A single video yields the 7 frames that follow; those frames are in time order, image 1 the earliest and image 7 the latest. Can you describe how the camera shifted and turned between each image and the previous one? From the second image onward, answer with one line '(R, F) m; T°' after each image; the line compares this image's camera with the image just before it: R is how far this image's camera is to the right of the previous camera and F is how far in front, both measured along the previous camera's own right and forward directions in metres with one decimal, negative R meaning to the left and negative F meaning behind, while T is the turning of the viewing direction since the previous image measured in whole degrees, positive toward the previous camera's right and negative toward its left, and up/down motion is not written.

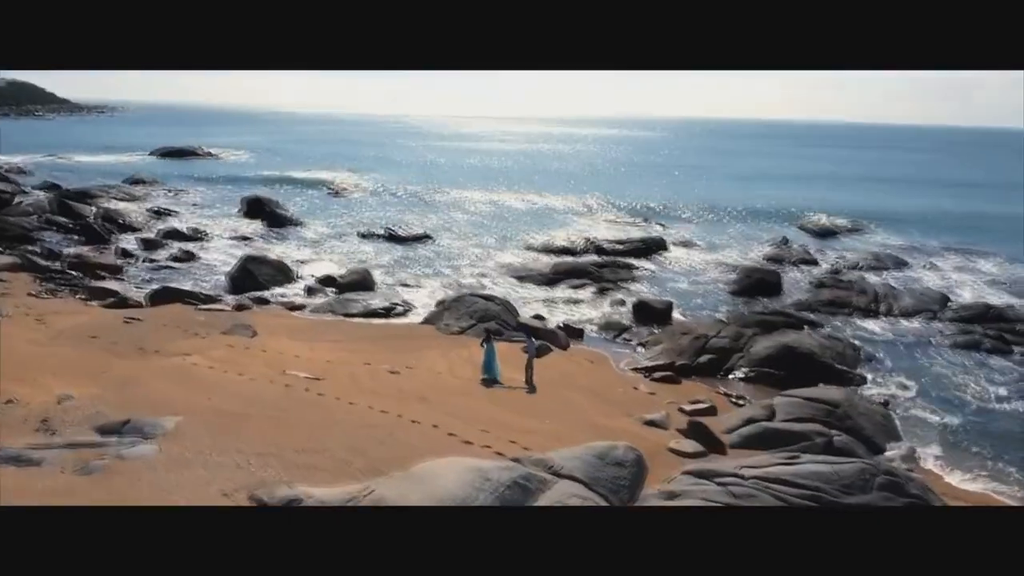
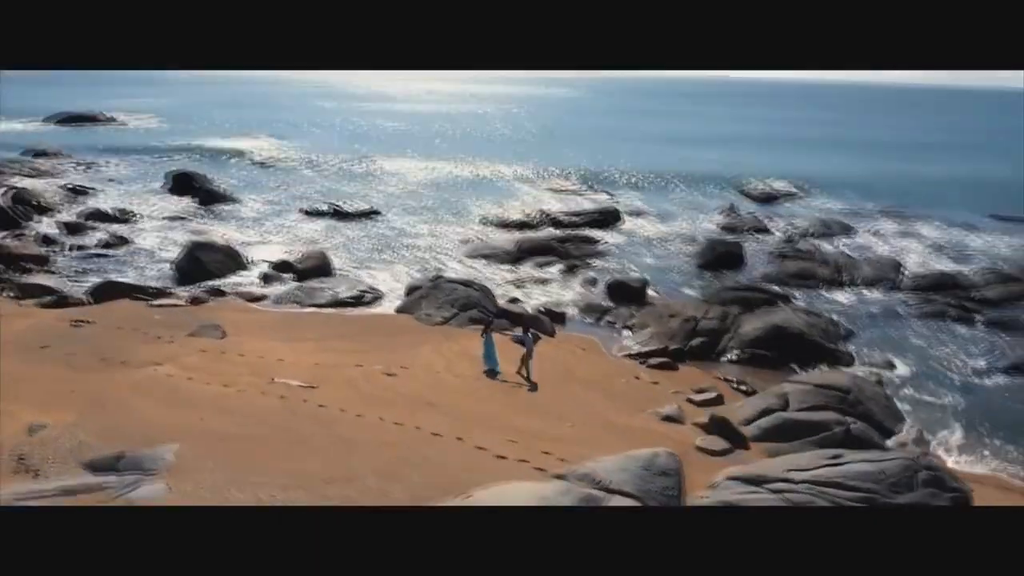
(-1.2, +0.6) m; +6°
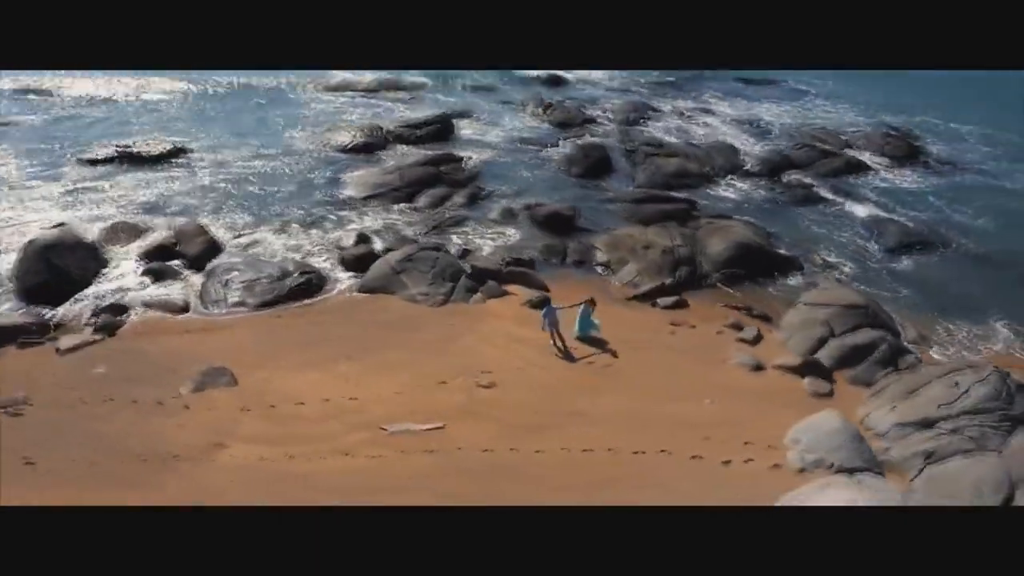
(-5.1, +2.0) m; +24°
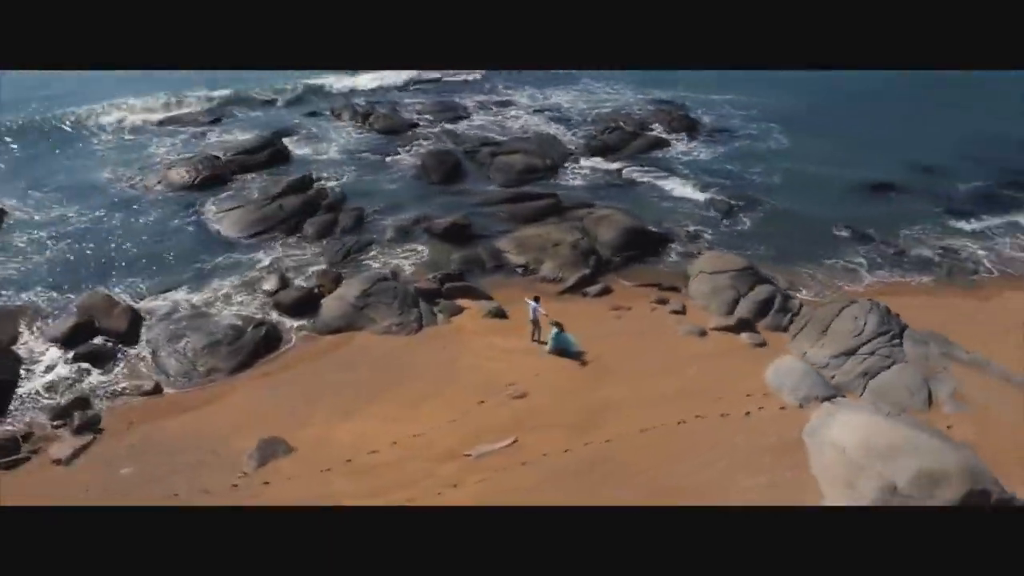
(-3.9, -0.5) m; +20°
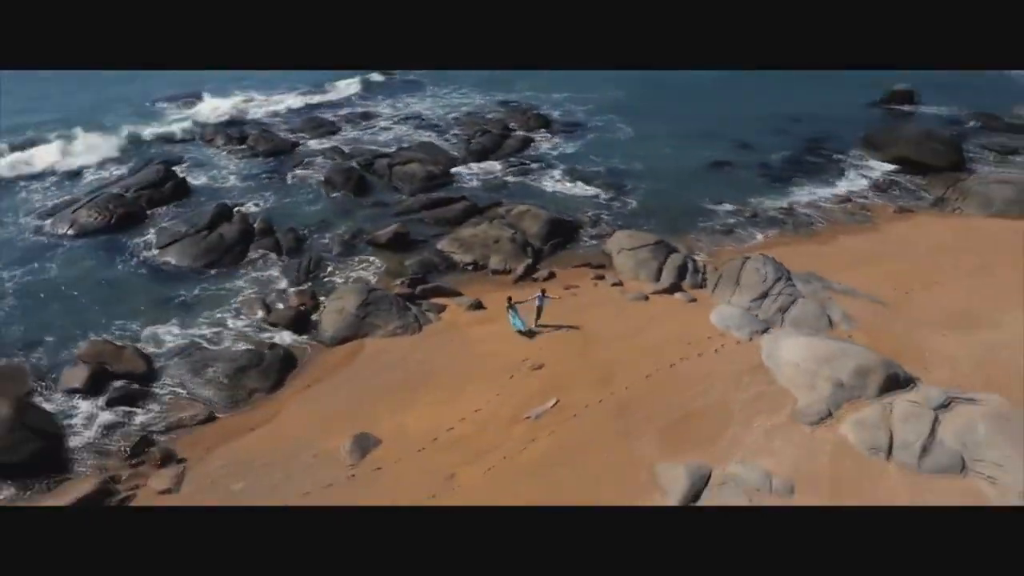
(-3.7, -1.8) m; +15°
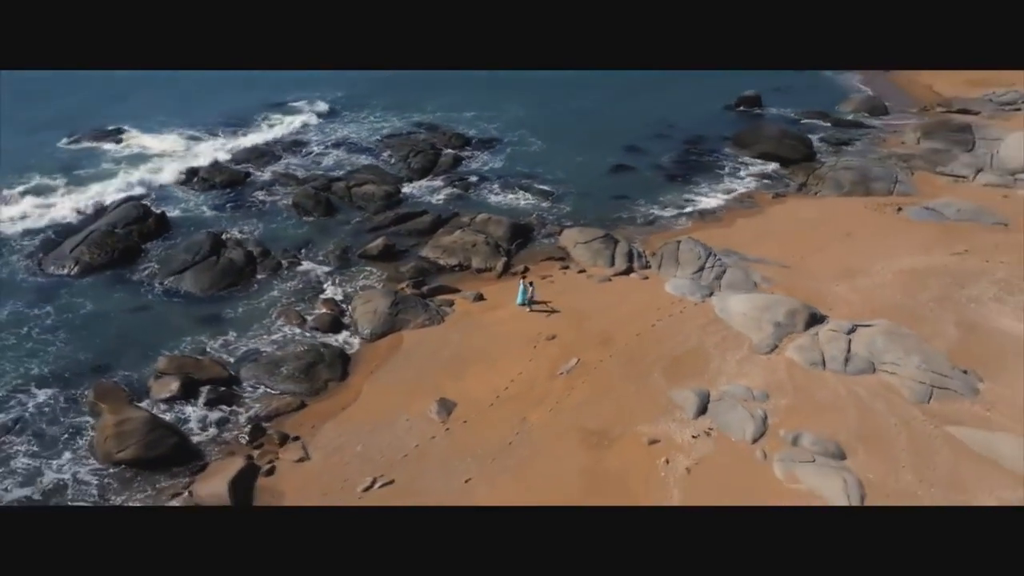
(-3.5, -3.1) m; +11°
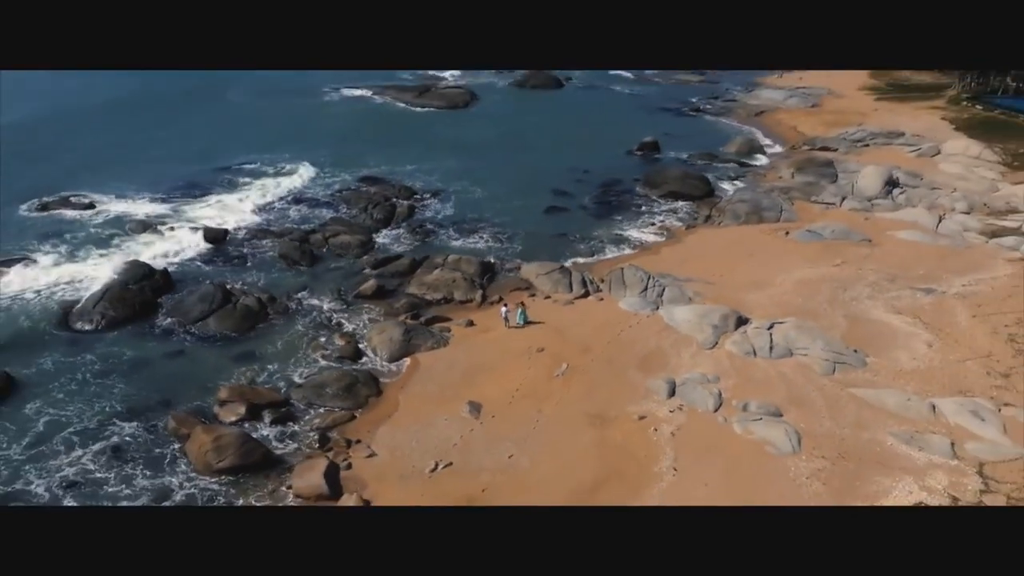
(-2.8, -3.8) m; +8°
